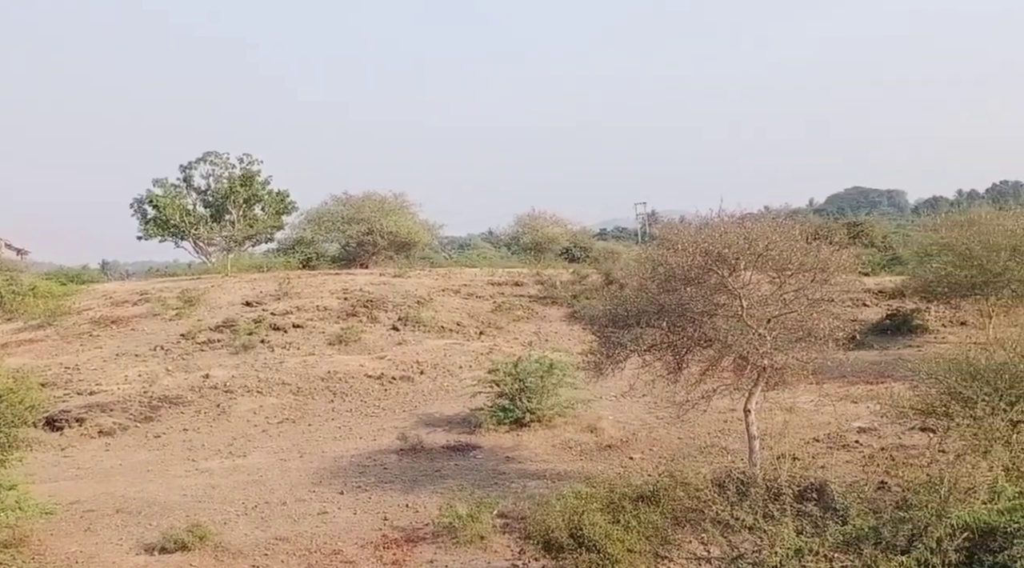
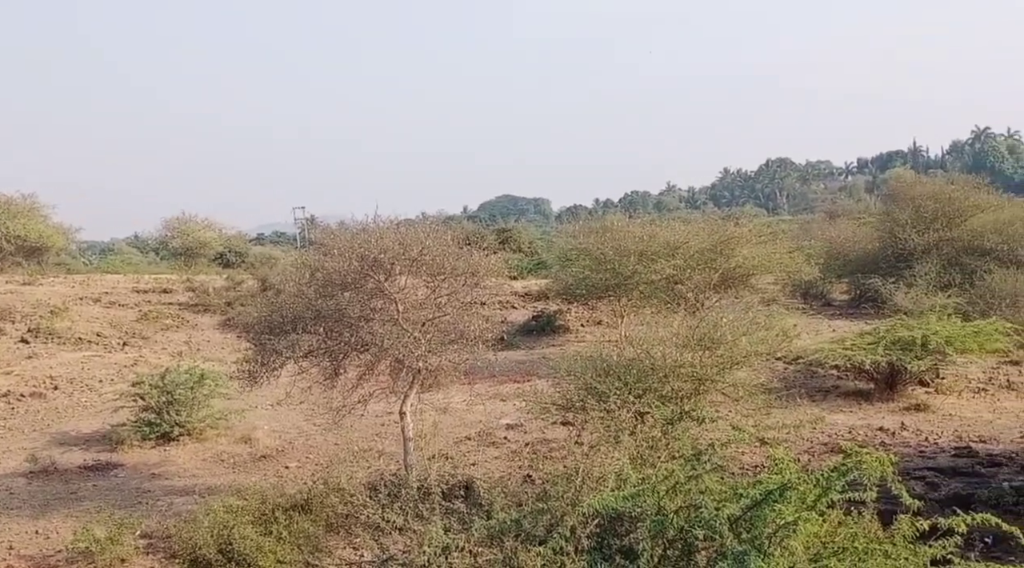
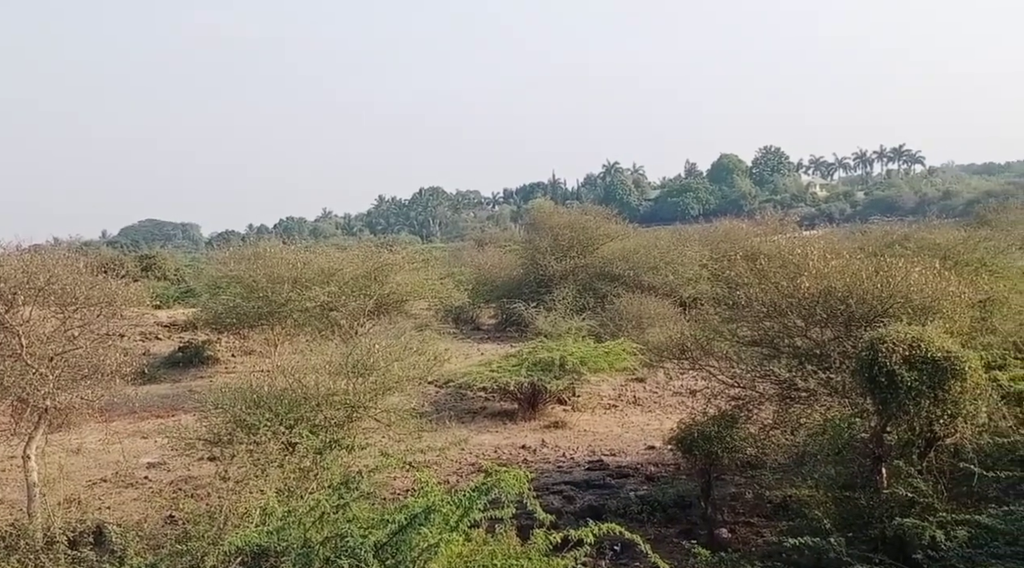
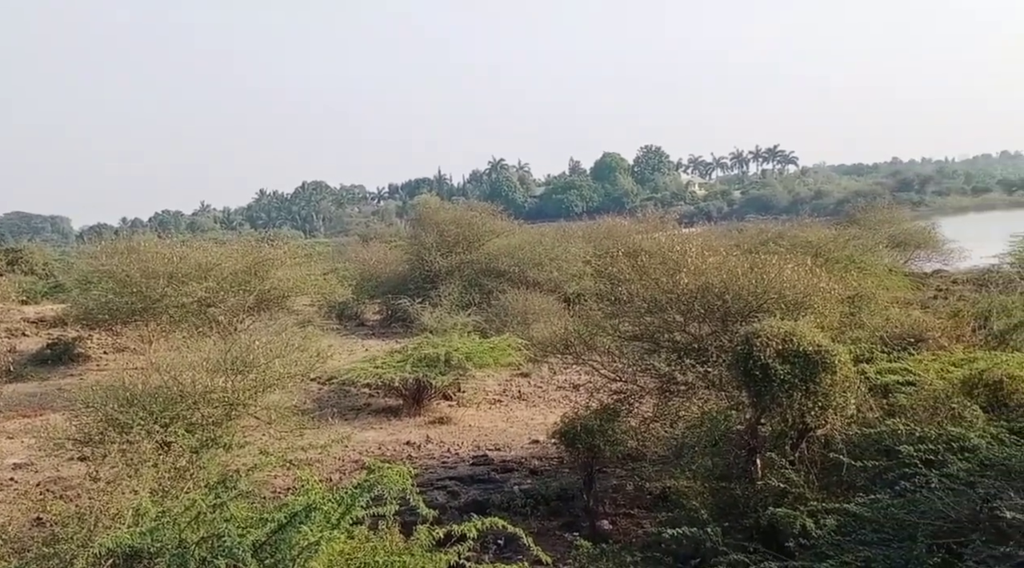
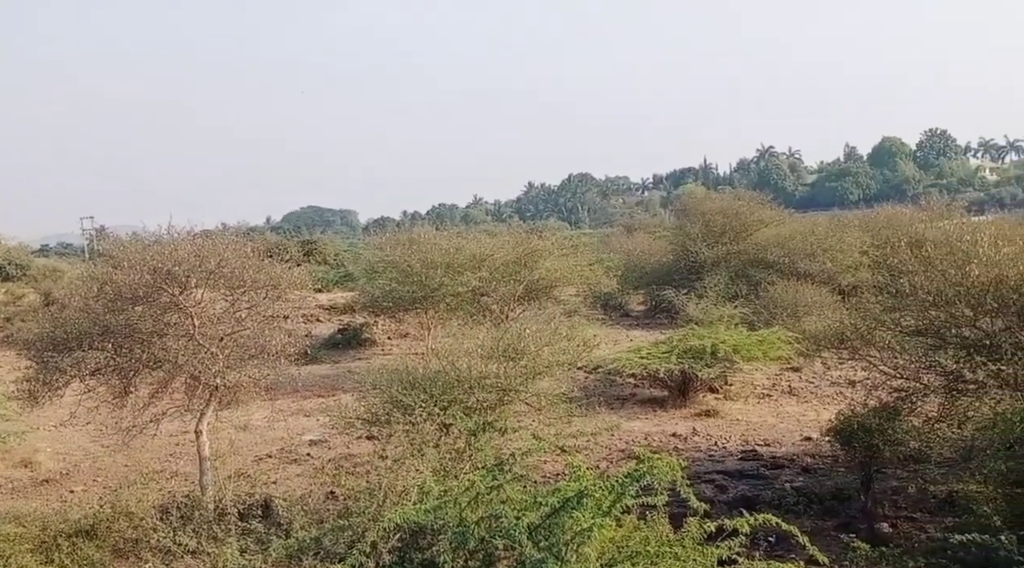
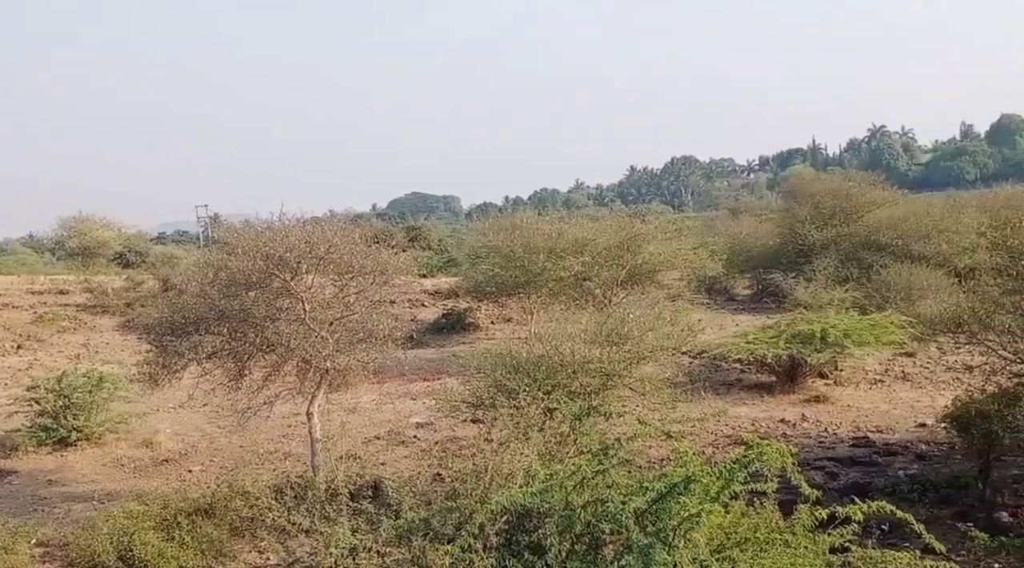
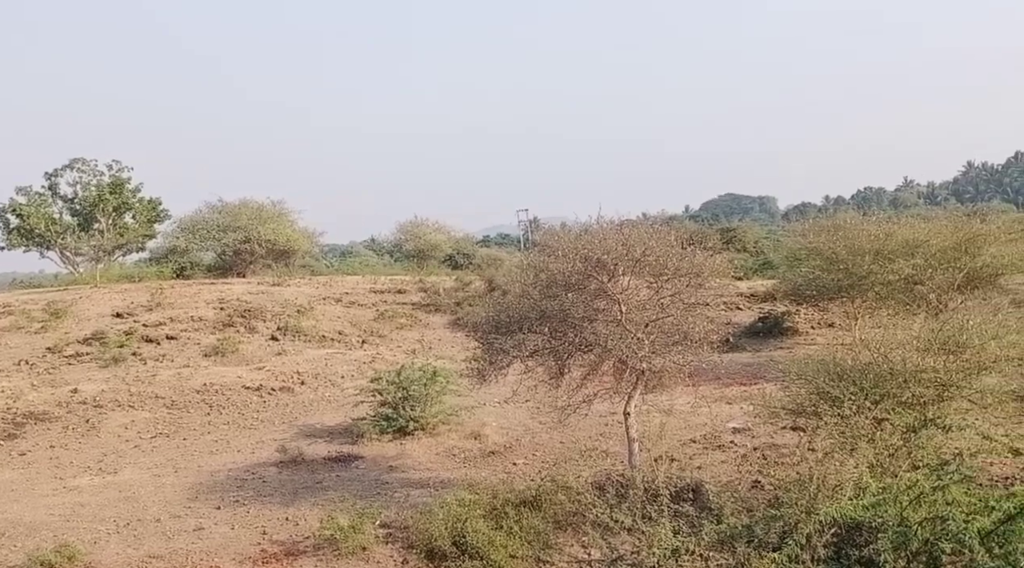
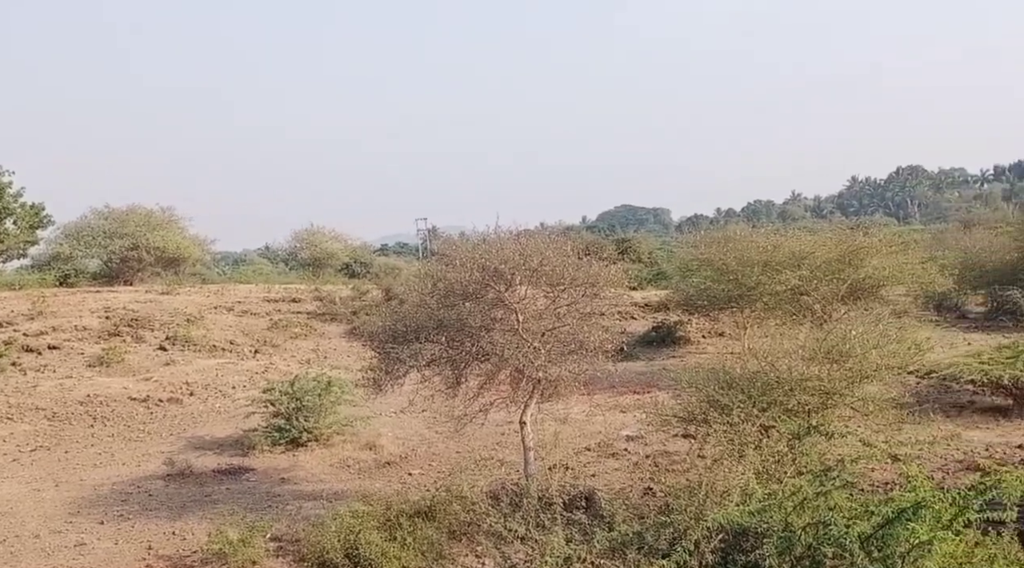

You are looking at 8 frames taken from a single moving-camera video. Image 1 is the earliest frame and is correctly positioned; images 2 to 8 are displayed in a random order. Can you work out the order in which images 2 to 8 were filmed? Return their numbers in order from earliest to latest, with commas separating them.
7, 8, 2, 6, 5, 3, 4
